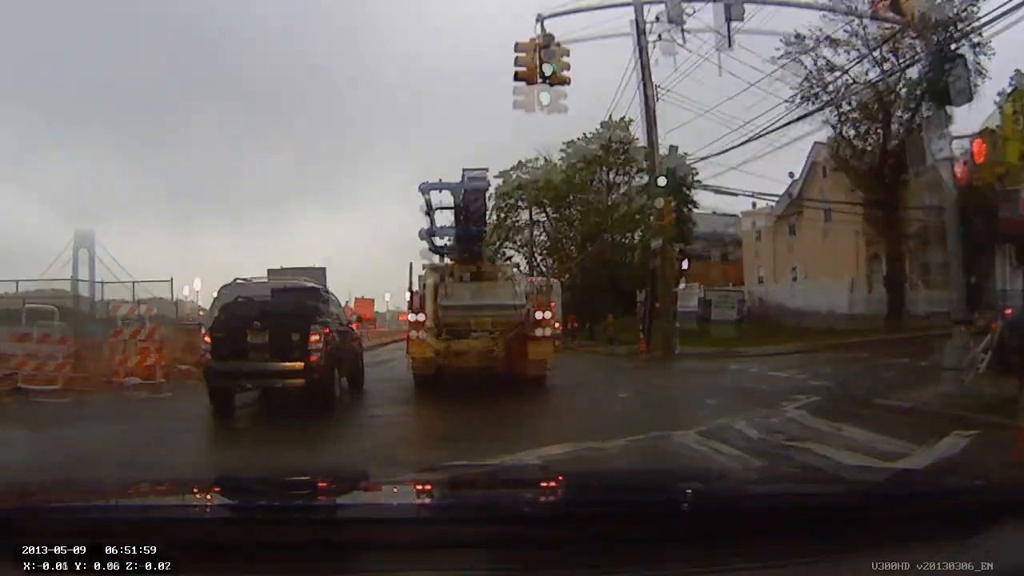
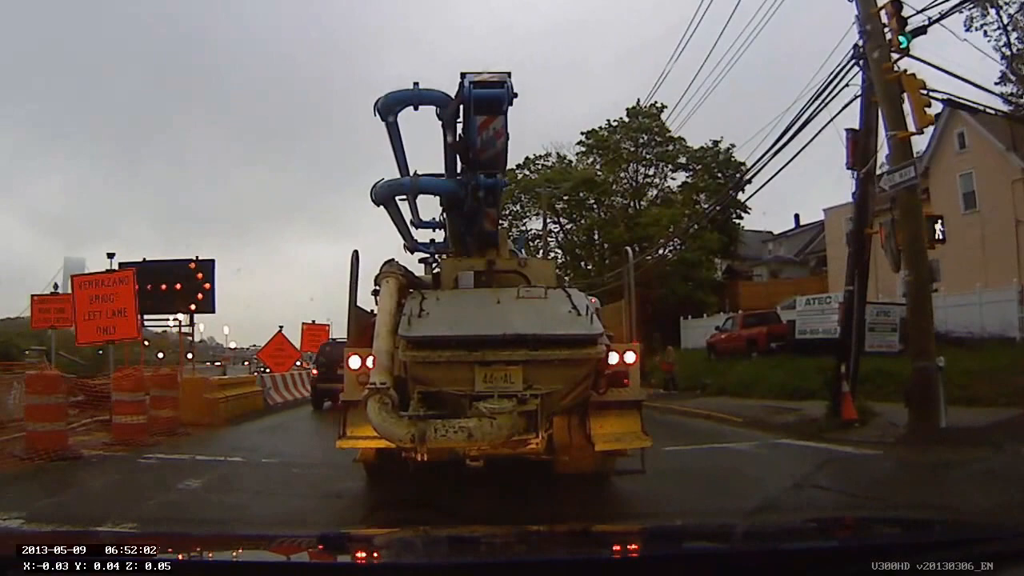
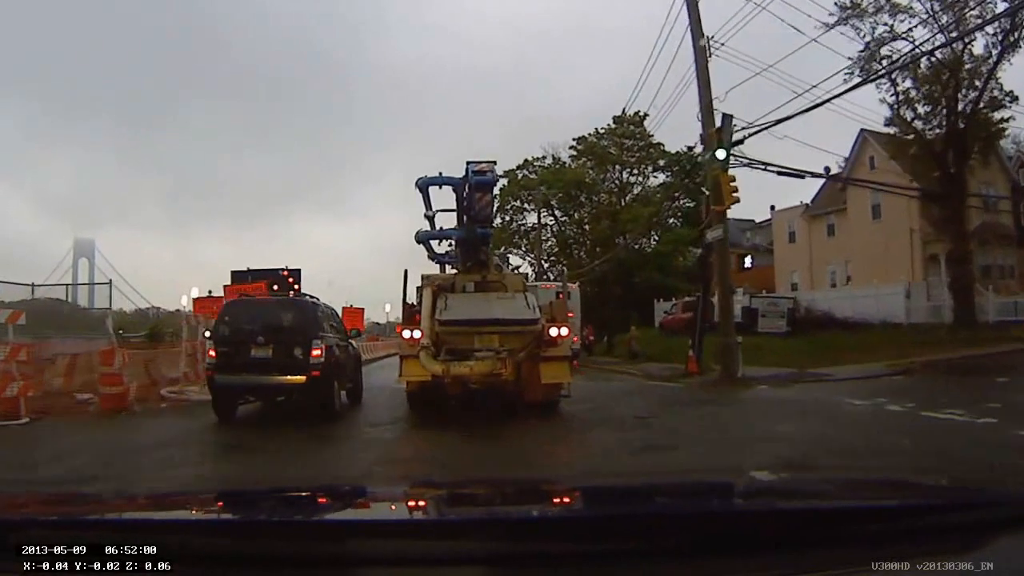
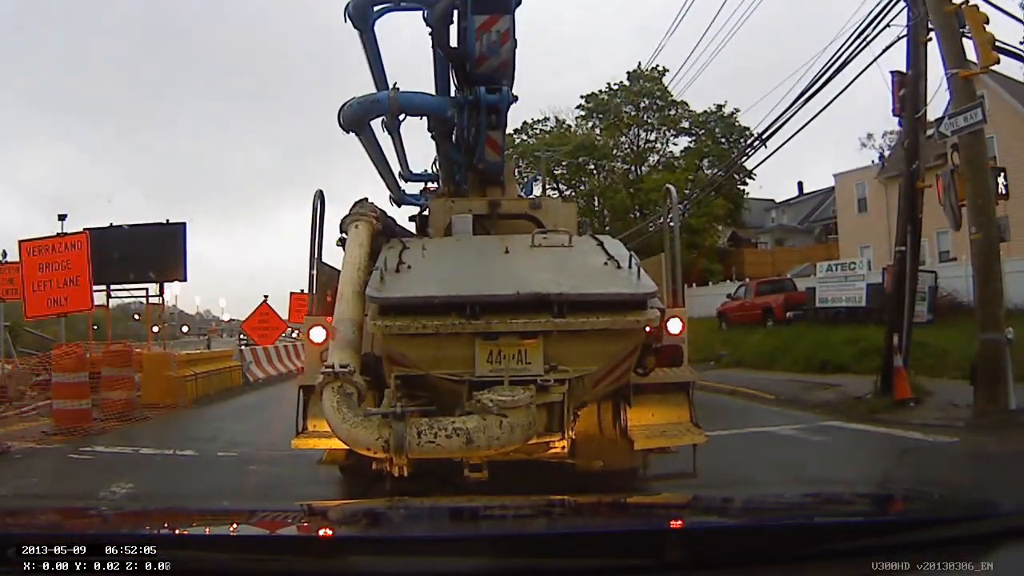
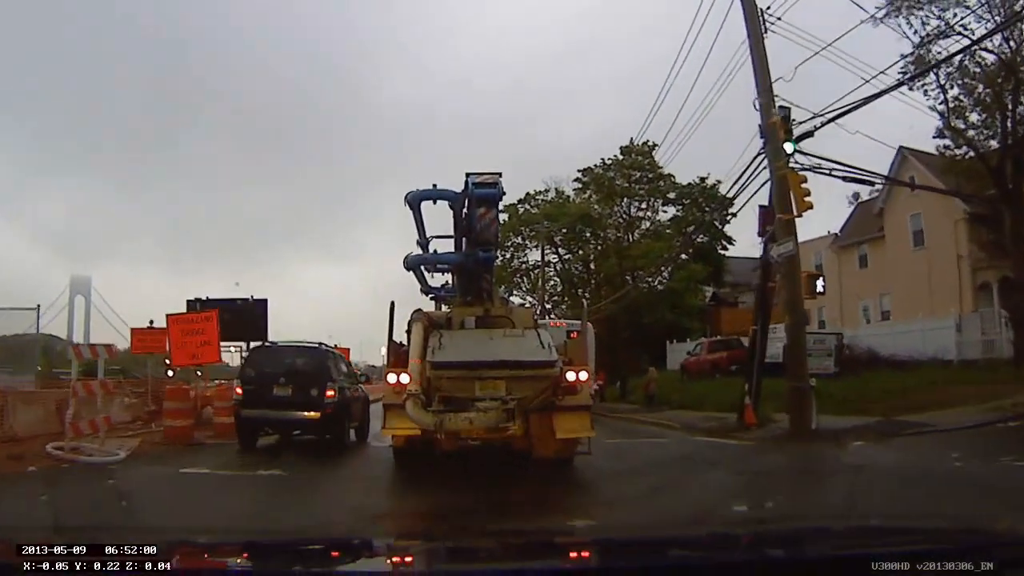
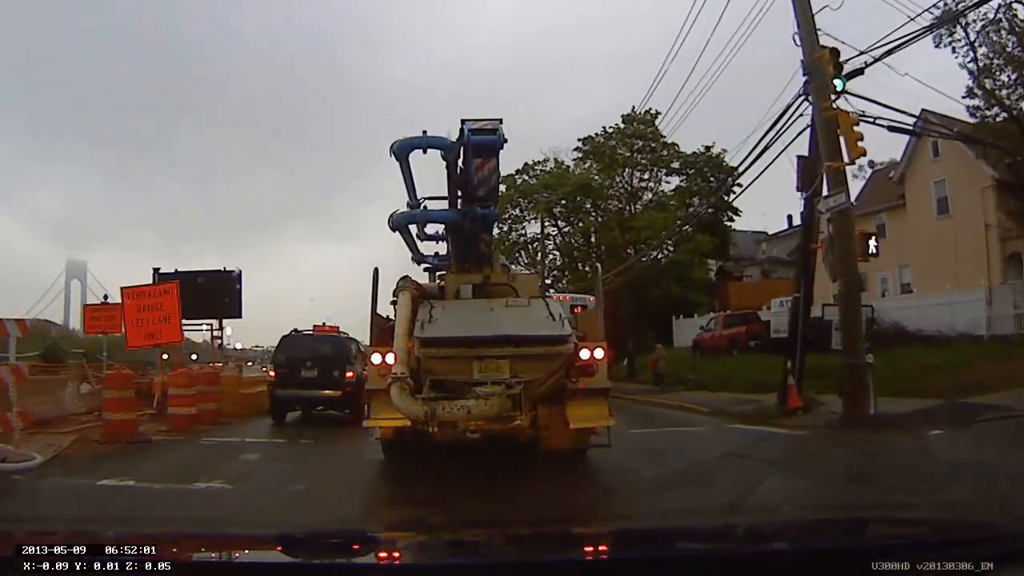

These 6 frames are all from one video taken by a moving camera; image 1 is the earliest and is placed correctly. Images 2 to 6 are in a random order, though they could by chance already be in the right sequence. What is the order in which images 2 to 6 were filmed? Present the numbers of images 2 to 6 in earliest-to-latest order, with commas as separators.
3, 5, 6, 2, 4
